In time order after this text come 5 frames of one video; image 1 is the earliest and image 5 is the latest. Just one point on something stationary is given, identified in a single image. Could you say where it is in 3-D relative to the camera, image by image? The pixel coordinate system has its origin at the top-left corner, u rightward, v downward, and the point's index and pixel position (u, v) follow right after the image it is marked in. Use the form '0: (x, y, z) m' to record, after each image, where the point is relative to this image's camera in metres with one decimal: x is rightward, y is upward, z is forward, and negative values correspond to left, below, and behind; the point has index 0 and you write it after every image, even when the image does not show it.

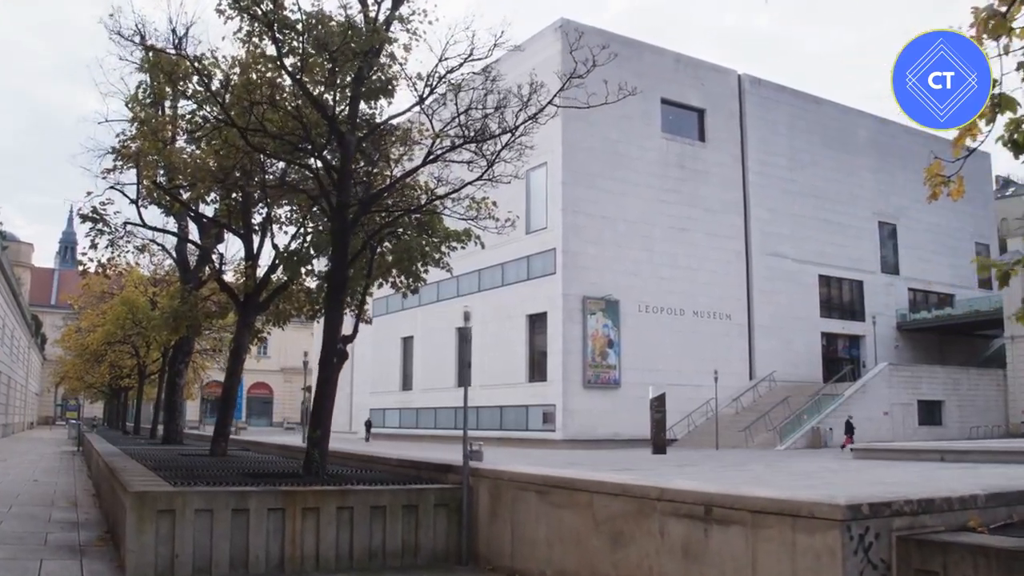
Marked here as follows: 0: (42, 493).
0: (-7.6, -3.4, +15.3) m
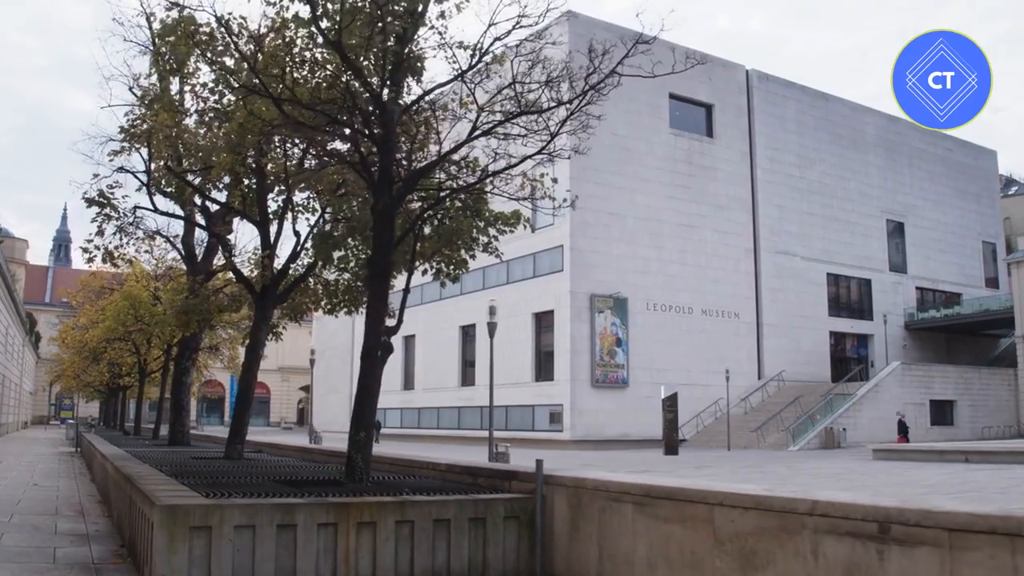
0: (-7.1, -3.2, +14.4) m
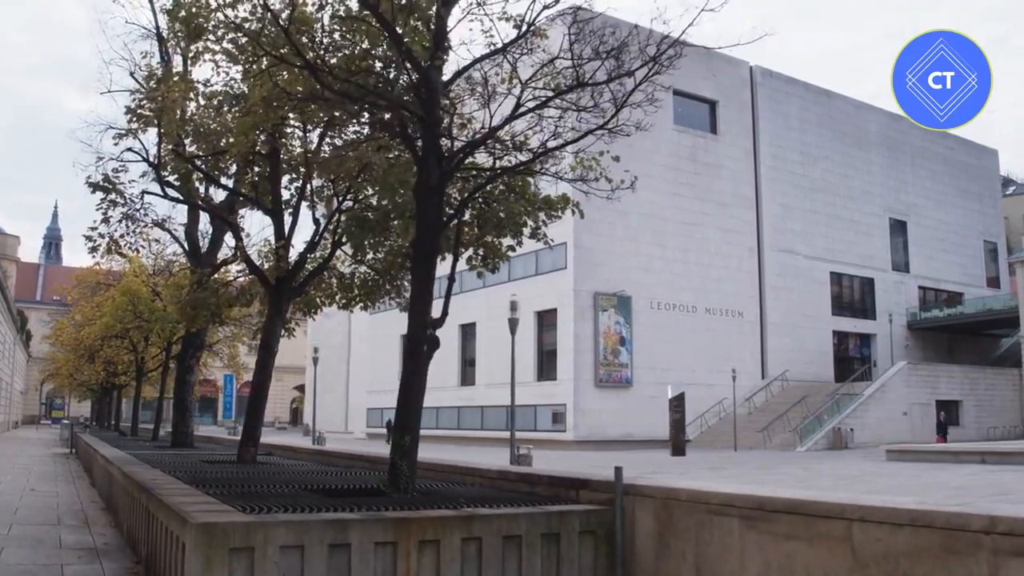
0: (-6.8, -3.1, +13.5) m
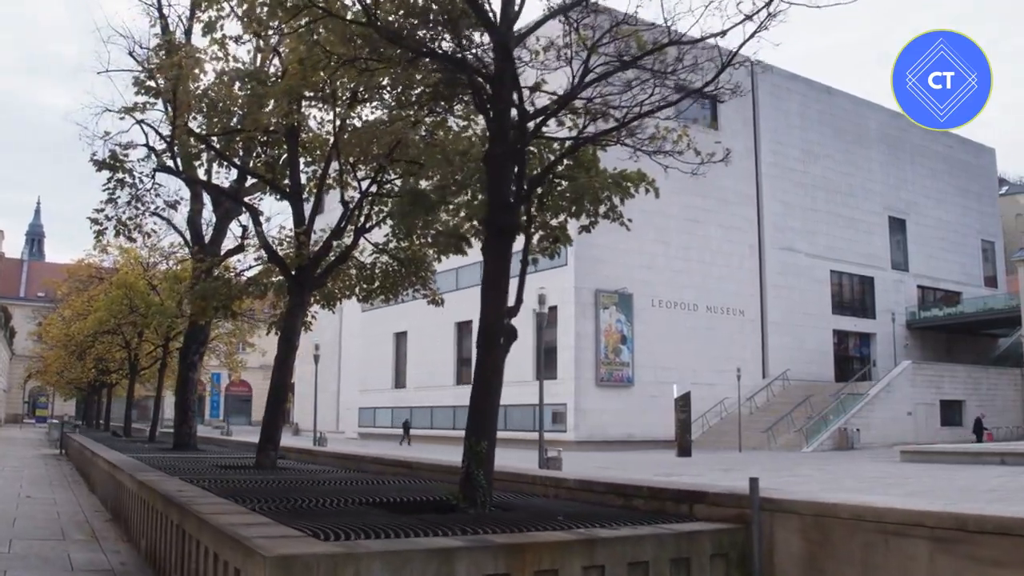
0: (-6.3, -3.0, +12.5) m
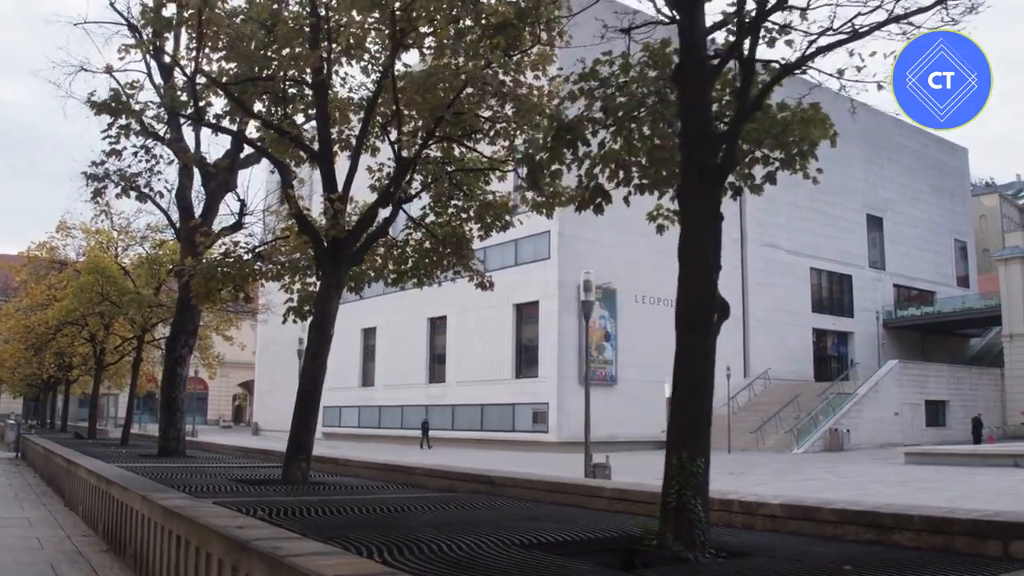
0: (-5.6, -2.7, +10.5) m
